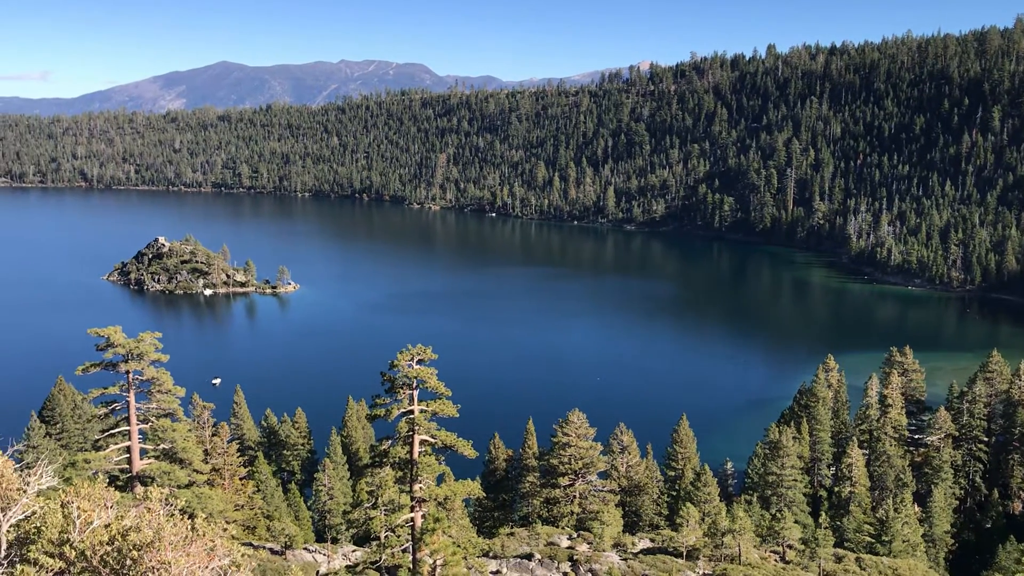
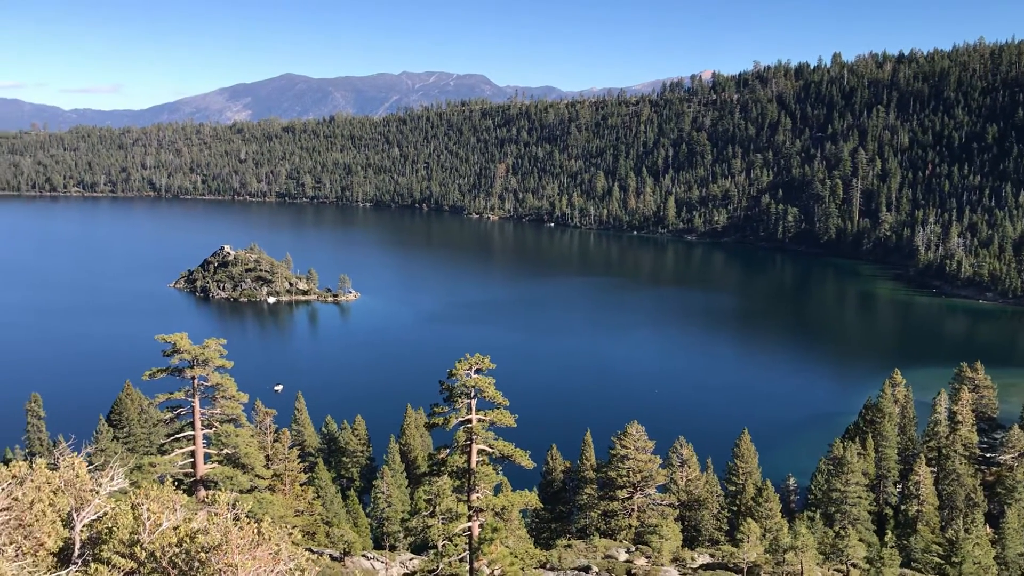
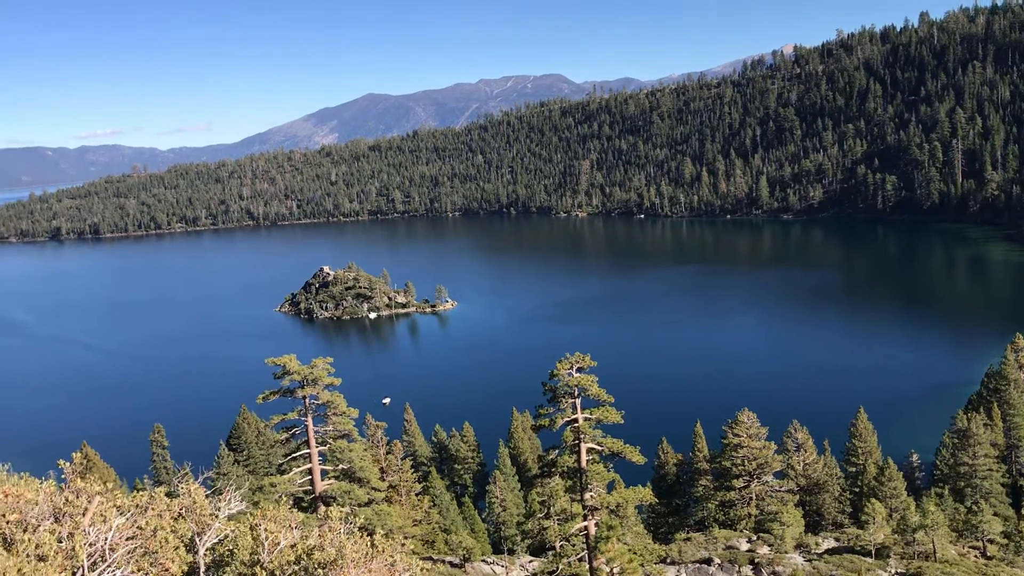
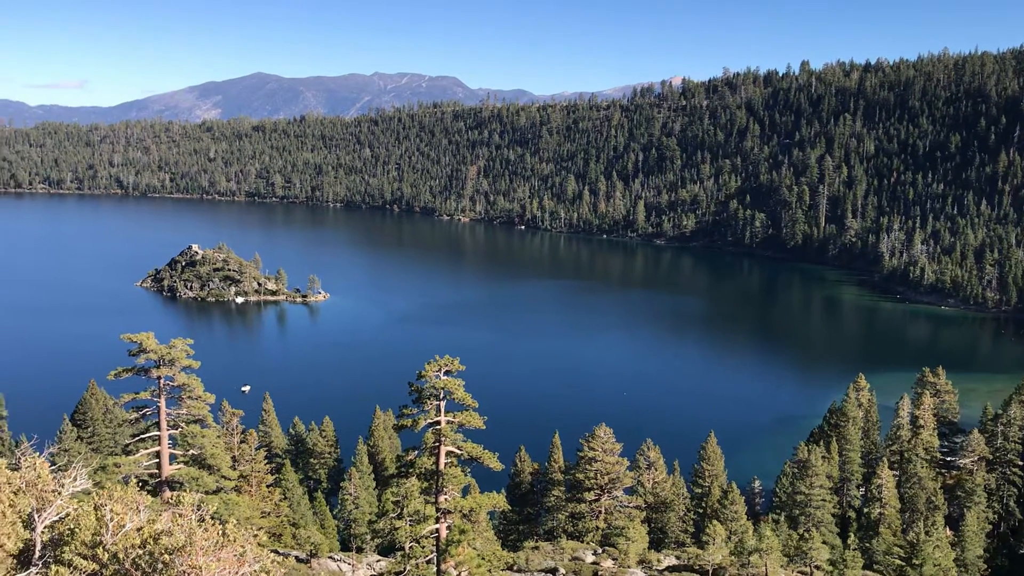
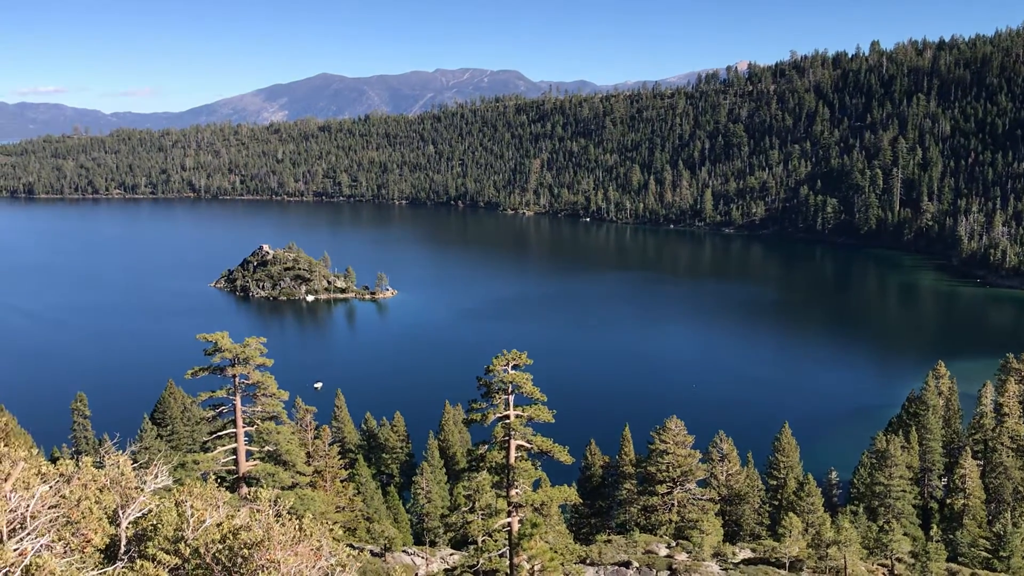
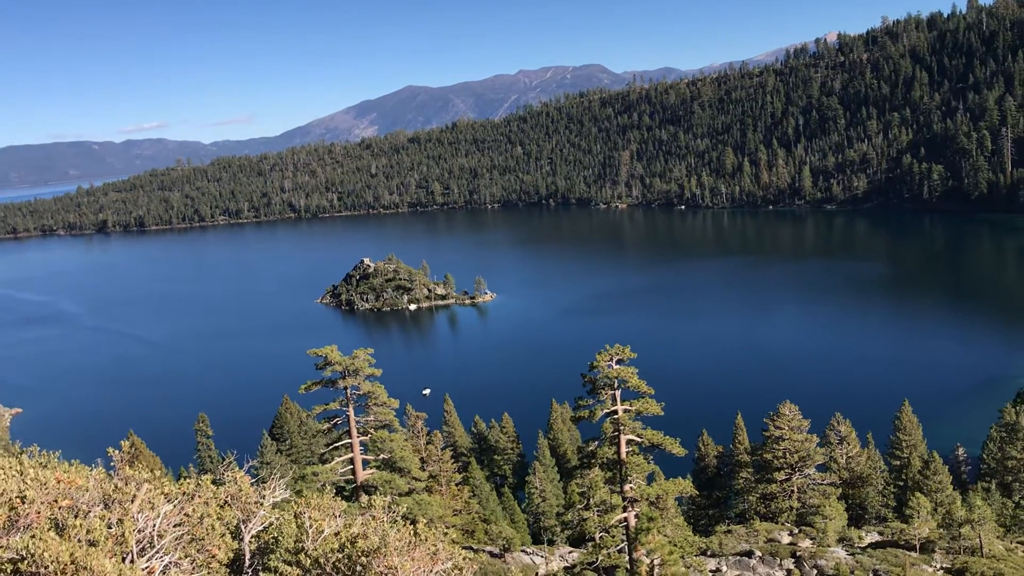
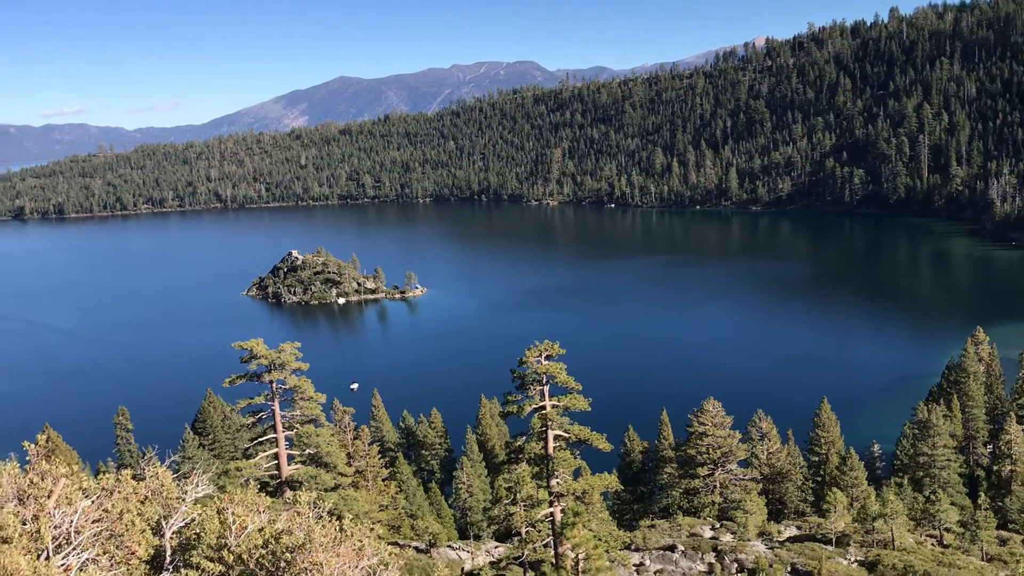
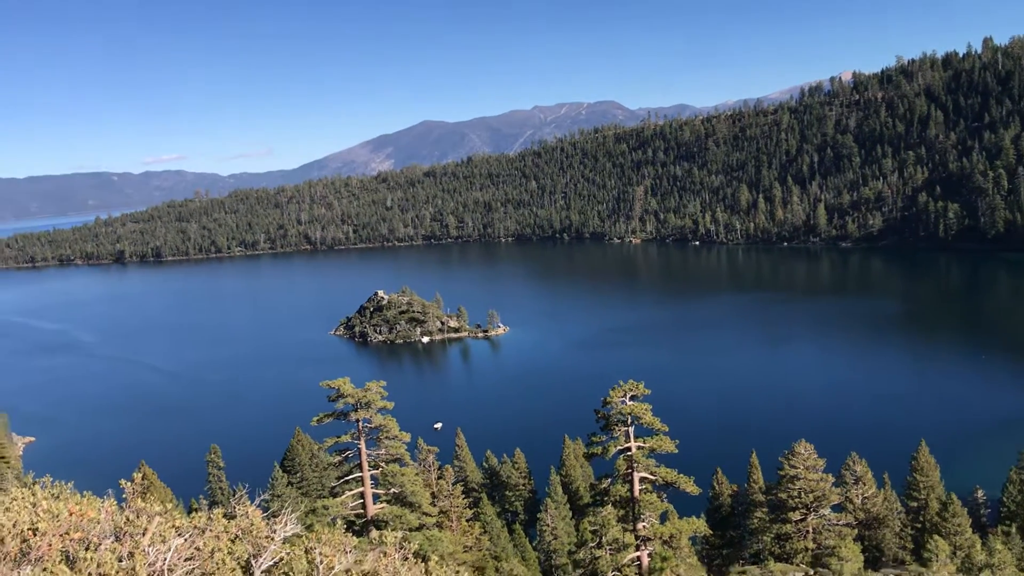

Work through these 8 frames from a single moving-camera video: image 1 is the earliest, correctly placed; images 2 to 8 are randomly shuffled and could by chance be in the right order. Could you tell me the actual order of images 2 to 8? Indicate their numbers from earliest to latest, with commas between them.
4, 2, 5, 7, 3, 6, 8
